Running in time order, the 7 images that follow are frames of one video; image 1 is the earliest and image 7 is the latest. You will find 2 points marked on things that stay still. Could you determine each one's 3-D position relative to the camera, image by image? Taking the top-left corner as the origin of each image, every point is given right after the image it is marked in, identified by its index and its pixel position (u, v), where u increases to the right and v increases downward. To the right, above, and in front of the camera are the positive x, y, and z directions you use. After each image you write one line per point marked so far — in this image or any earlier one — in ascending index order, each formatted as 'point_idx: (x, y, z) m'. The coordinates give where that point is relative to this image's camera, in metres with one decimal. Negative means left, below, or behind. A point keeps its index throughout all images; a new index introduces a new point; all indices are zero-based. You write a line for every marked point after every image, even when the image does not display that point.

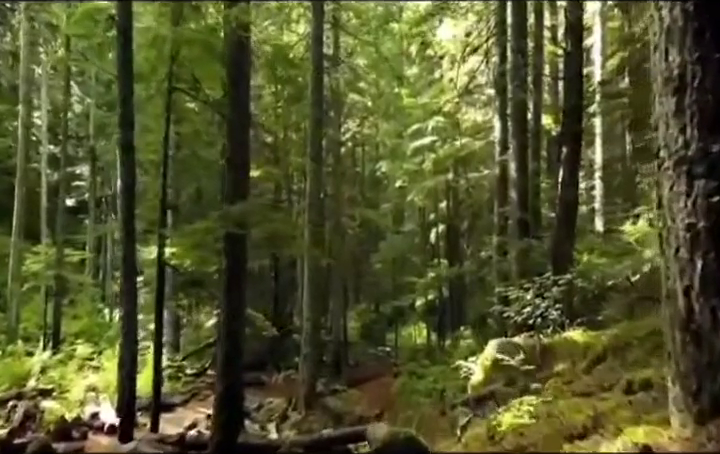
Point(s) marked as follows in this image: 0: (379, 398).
0: (+0.6, -5.2, +18.8) m
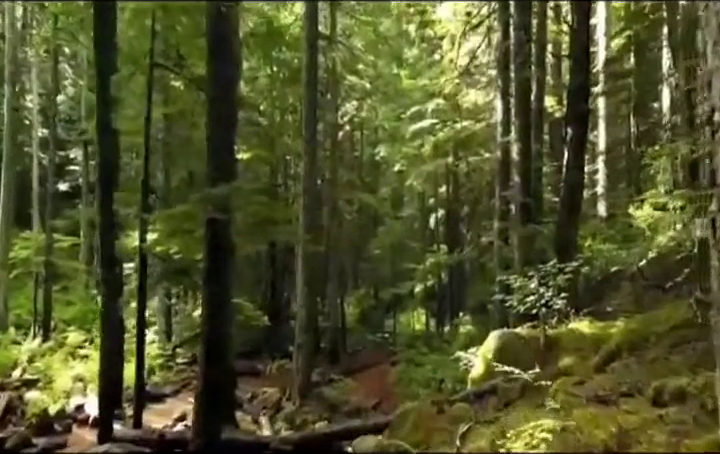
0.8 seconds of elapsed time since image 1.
0: (+0.5, -4.7, +18.4) m
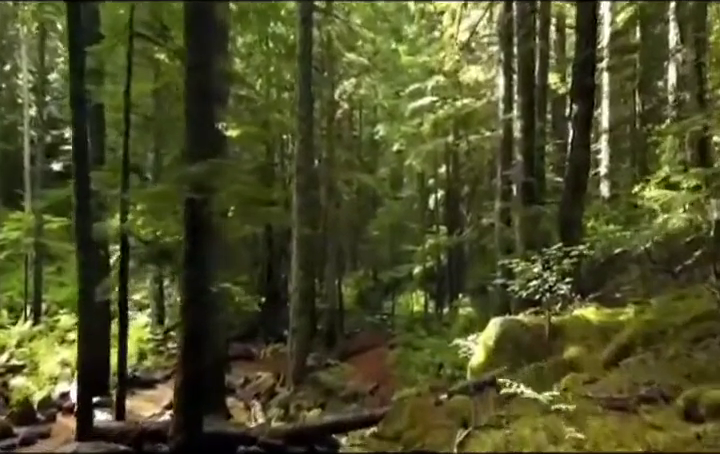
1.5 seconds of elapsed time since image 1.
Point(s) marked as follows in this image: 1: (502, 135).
0: (+0.4, -4.2, +17.9) m
1: (+3.6, +2.3, +15.8) m
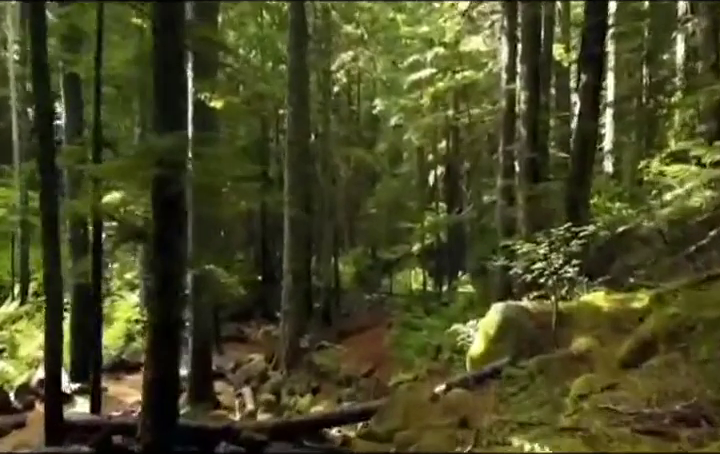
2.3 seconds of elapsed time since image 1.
0: (+0.2, -3.6, +17.4) m
1: (+3.5, +2.9, +15.0) m
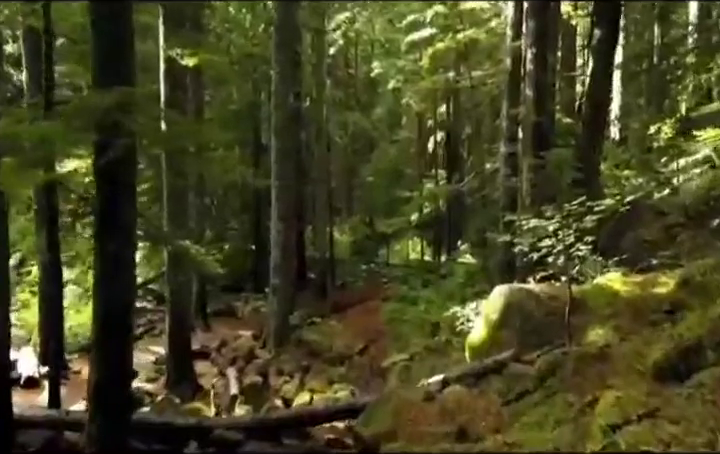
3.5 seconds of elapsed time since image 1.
0: (+0.1, -2.8, +16.6) m
1: (+3.3, +3.6, +13.8) m
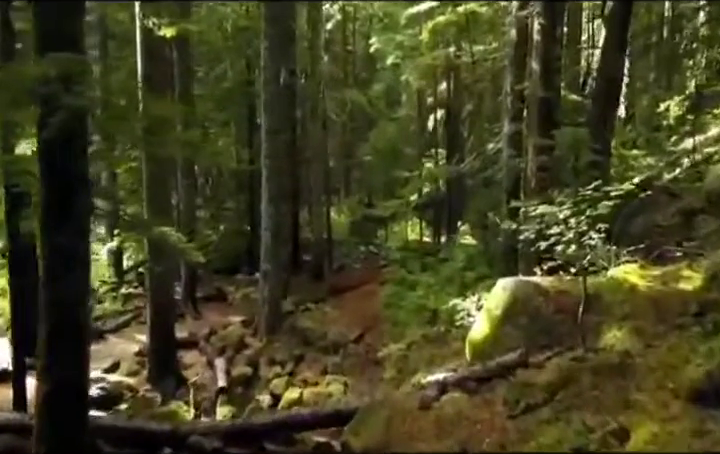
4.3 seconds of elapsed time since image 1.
0: (0.0, -2.3, +15.9) m
1: (+3.2, +3.9, +13.0) m
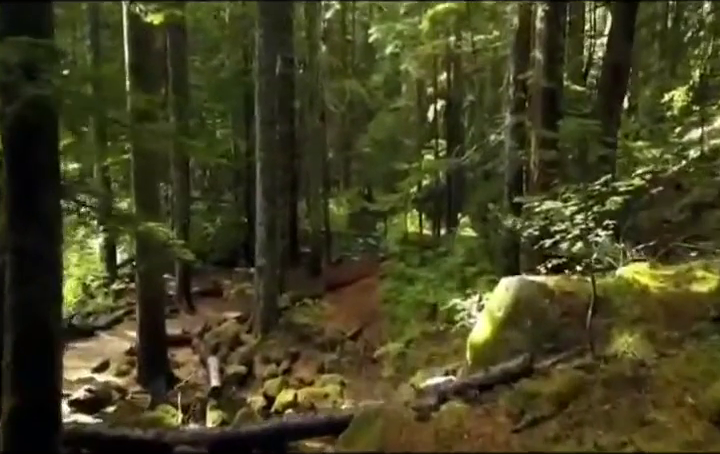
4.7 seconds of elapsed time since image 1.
0: (-0.1, -2.2, +15.6) m
1: (+3.2, +4.0, +12.6) m
